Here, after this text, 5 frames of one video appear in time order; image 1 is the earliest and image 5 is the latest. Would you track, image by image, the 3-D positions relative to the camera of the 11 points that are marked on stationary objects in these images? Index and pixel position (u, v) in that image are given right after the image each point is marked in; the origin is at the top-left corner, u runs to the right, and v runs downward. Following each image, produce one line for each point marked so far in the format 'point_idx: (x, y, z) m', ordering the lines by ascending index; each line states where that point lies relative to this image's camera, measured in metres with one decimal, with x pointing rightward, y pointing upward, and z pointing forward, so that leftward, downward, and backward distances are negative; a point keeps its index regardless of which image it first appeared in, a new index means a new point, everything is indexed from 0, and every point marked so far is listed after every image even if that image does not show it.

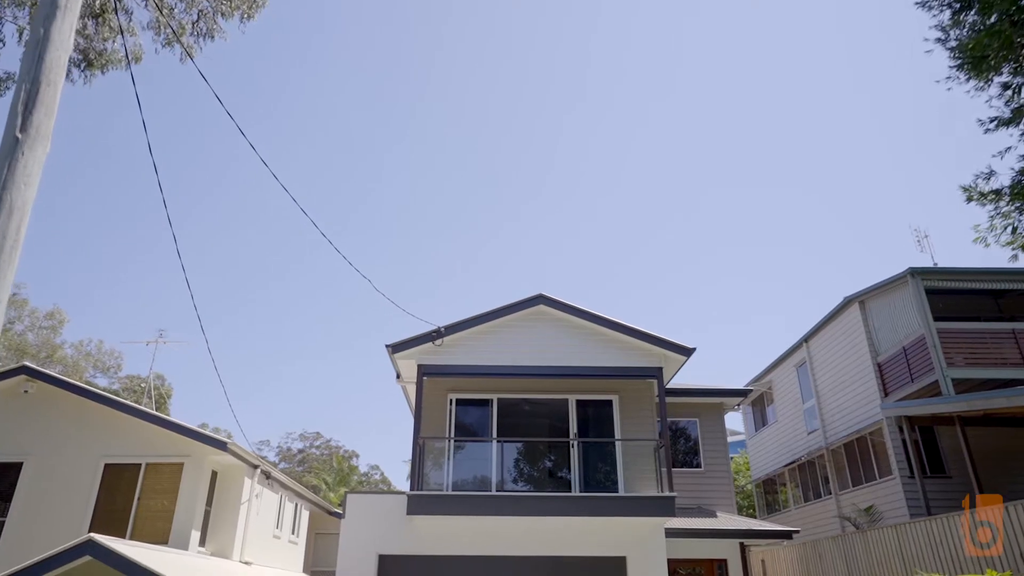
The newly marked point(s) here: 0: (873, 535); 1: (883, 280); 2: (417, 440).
0: (+6.2, -4.2, +12.0) m
1: (+8.0, +0.2, +15.0) m
2: (-1.7, -2.6, +12.1) m
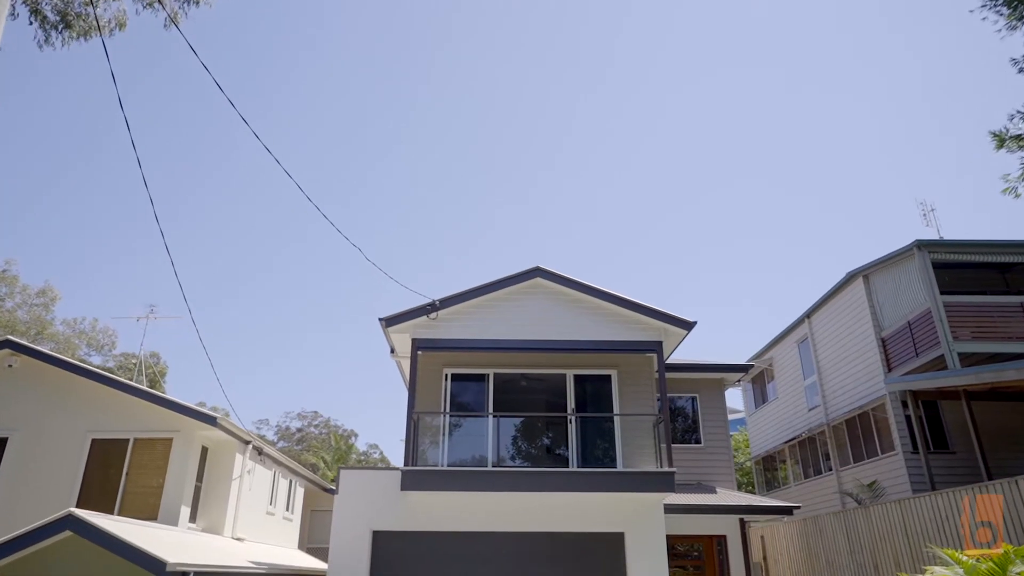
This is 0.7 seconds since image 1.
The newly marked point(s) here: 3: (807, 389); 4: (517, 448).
0: (+6.2, -3.8, +11.8) m
1: (+8.0, +0.7, +14.7) m
2: (-1.7, -2.1, +11.9) m
3: (+8.0, -2.7, +18.7) m
4: (+0.1, -2.8, +12.0) m
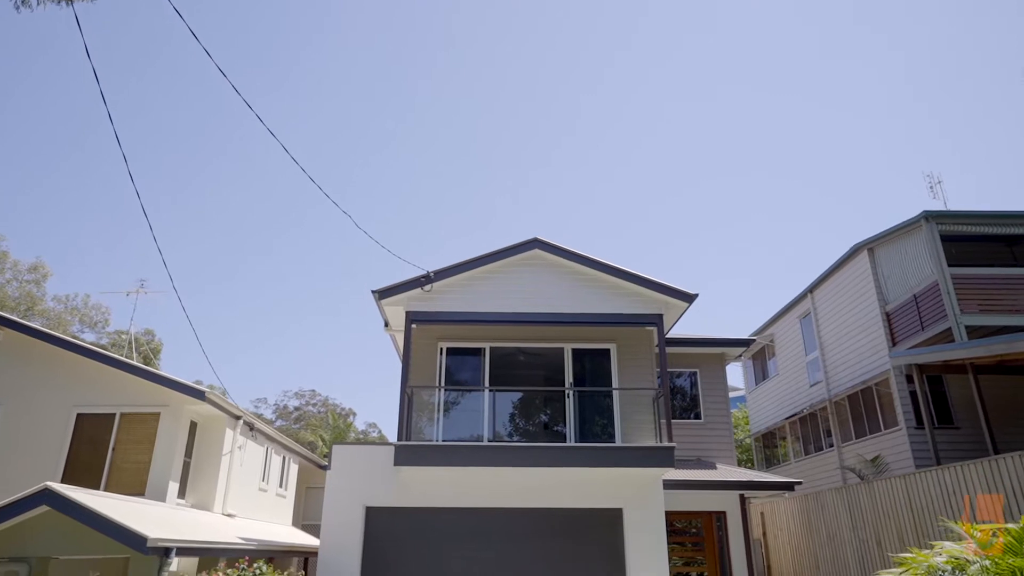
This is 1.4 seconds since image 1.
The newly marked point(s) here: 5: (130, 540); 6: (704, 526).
0: (+6.1, -3.3, +11.5) m
1: (+7.9, +1.3, +14.4) m
2: (-1.8, -1.7, +11.6) m
3: (+7.9, -2.0, +18.4) m
4: (0.0, -2.3, +11.7) m
5: (-4.2, -2.7, +7.6) m
6: (+3.7, -4.7, +13.6) m
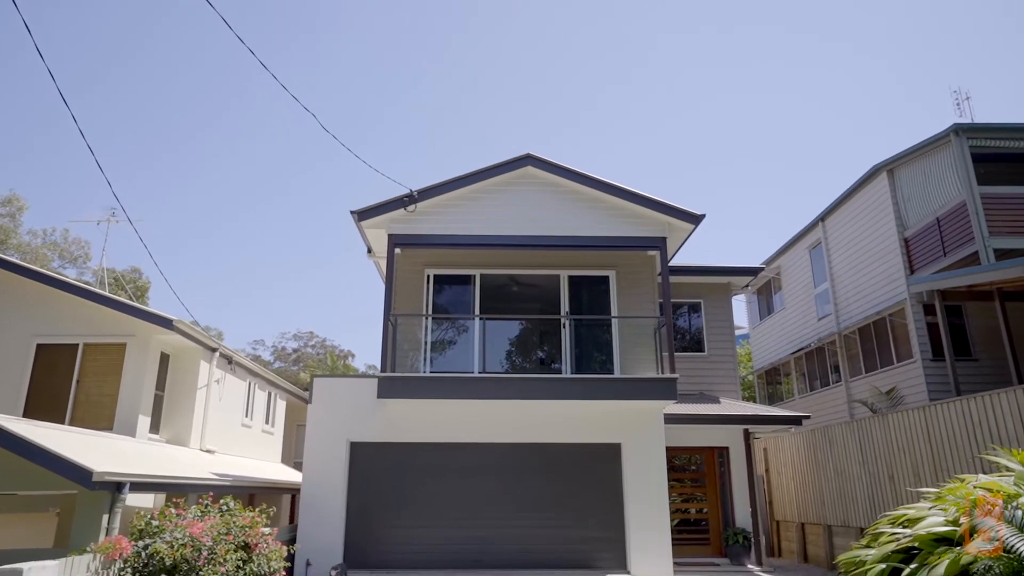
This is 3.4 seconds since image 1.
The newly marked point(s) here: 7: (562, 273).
0: (+6.0, -2.1, +10.9) m
1: (+7.8, +2.8, +13.3) m
2: (-1.9, -0.4, +10.8) m
3: (+7.8, -0.3, +17.6) m
4: (-0.1, -1.1, +11.0) m
5: (-4.3, -1.8, +6.9) m
6: (+3.6, -3.3, +13.0) m
7: (+0.9, +0.3, +12.0) m
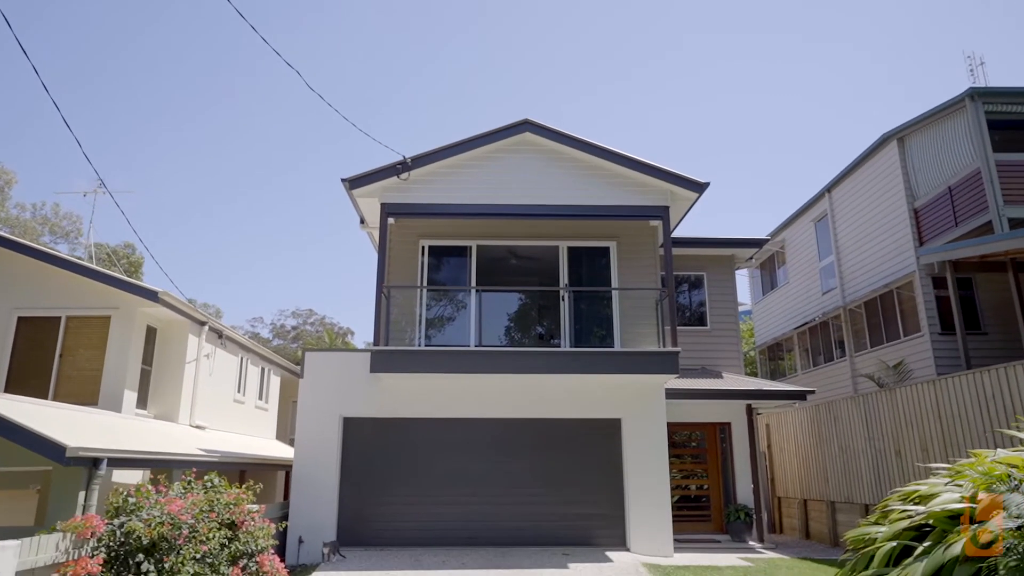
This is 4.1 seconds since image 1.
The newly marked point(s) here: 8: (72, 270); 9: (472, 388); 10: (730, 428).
0: (+5.9, -1.6, +10.6) m
1: (+7.7, +3.3, +12.9) m
2: (-2.0, 0.0, +10.5) m
3: (+7.7, +0.4, +17.3) m
4: (-0.1, -0.6, +10.6) m
5: (-4.3, -1.5, +6.6) m
6: (+3.6, -2.8, +12.8) m
7: (+0.8, +0.7, +11.6) m
8: (-6.6, +0.3, +10.4) m
9: (-0.6, -1.6, +10.6) m
10: (+4.0, -2.5, +12.6) m
